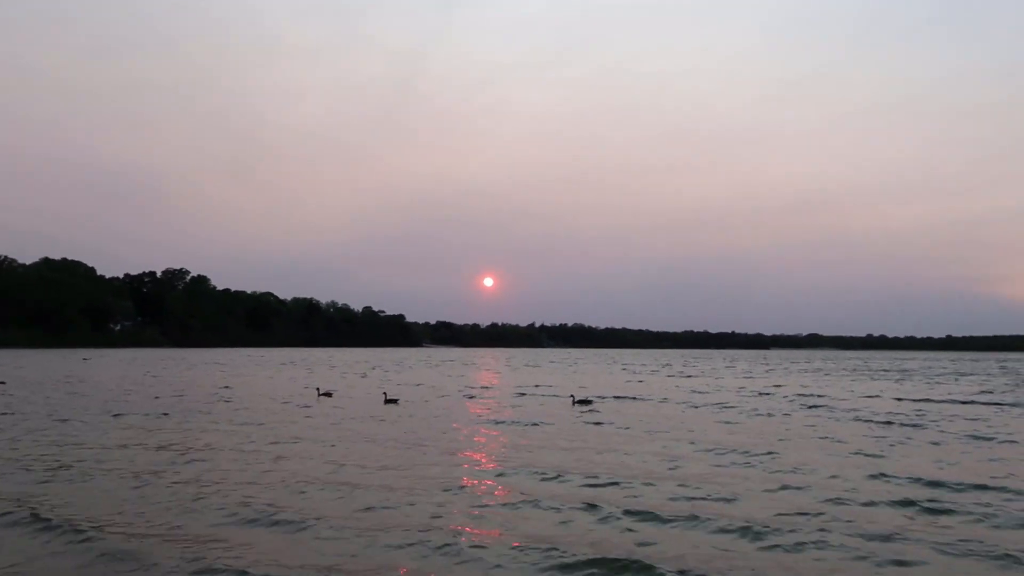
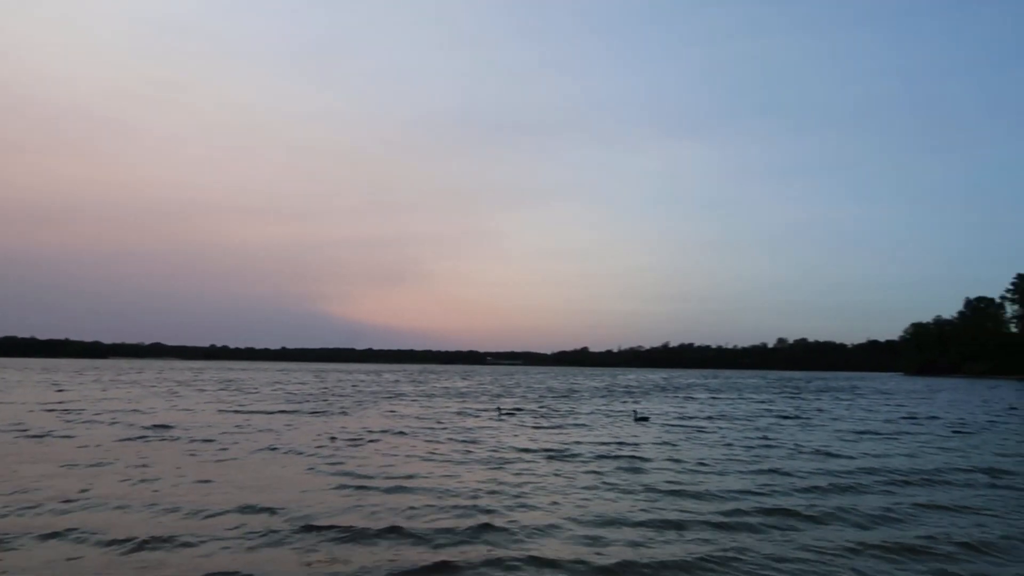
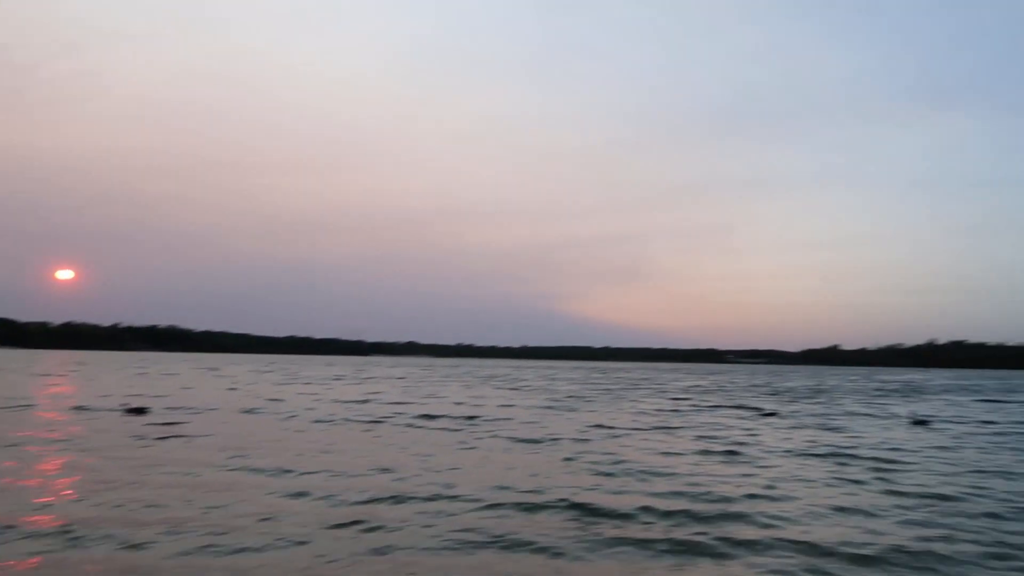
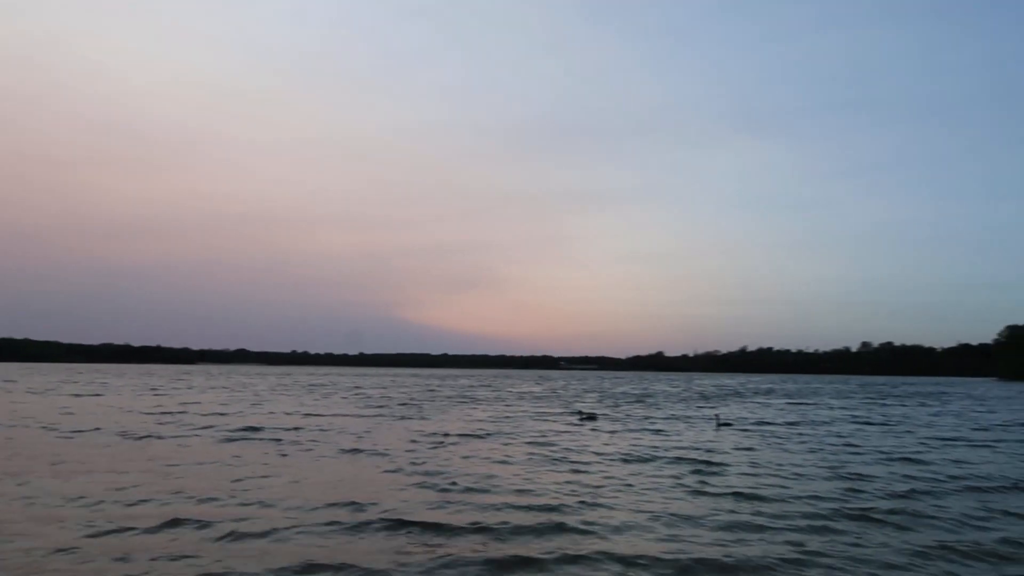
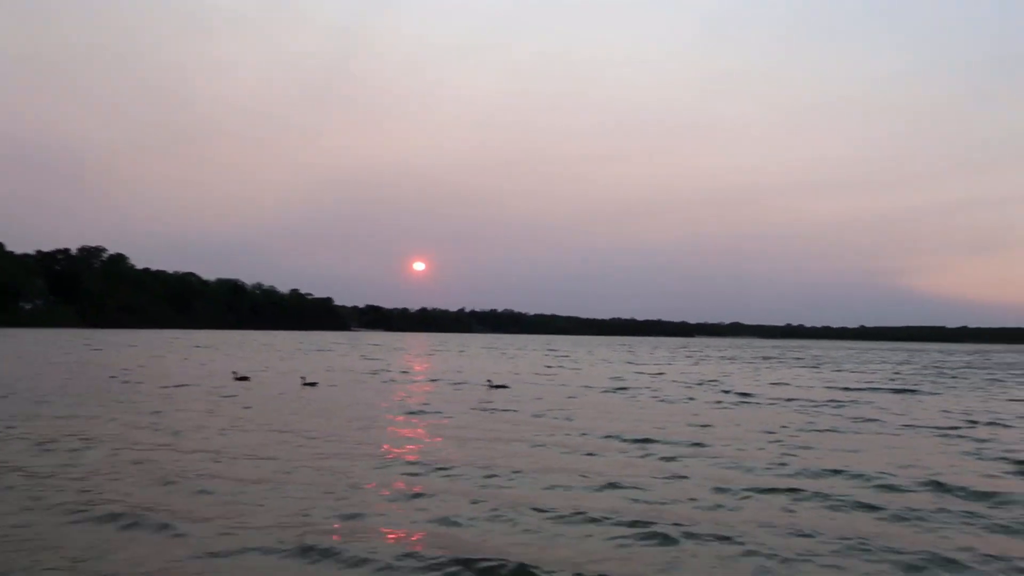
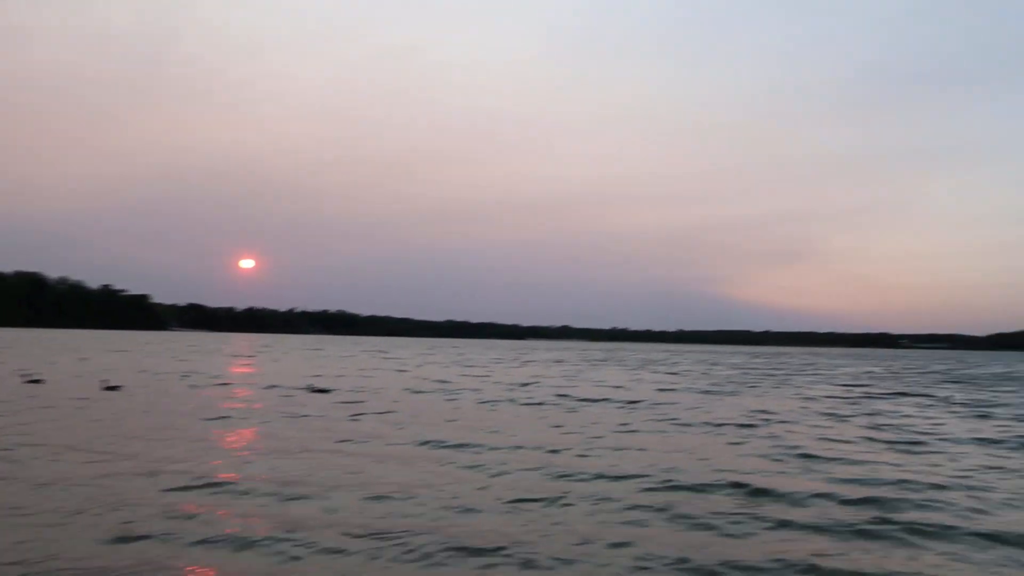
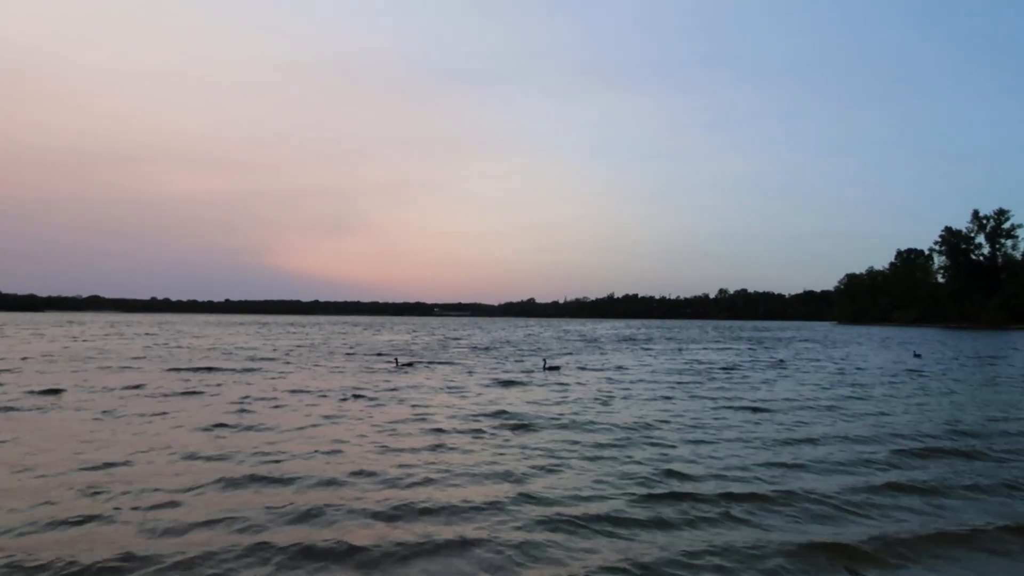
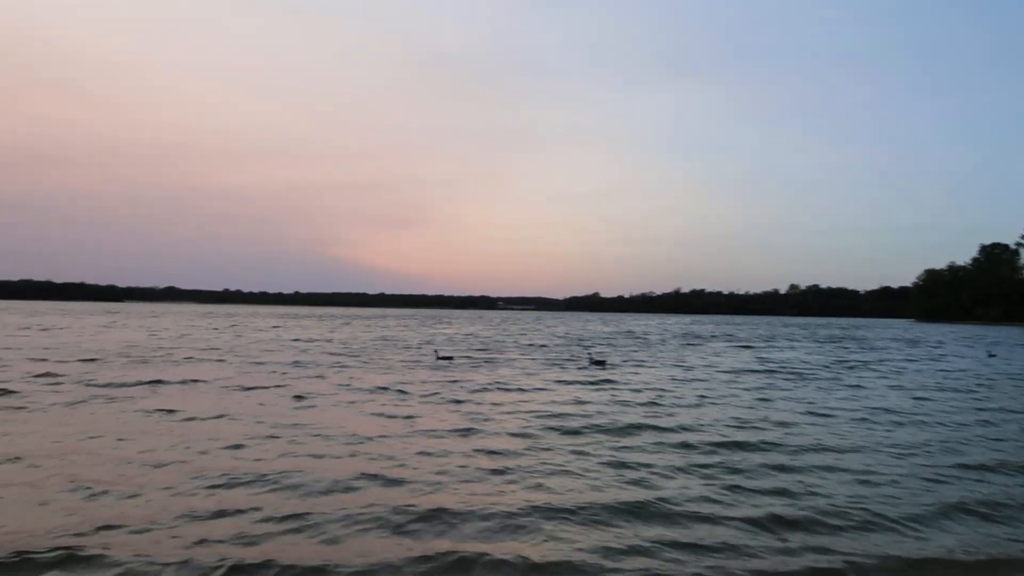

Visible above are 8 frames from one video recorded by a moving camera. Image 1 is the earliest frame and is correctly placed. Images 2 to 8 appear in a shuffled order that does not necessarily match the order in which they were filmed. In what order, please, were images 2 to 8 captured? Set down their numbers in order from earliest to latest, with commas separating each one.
5, 6, 3, 4, 2, 7, 8
